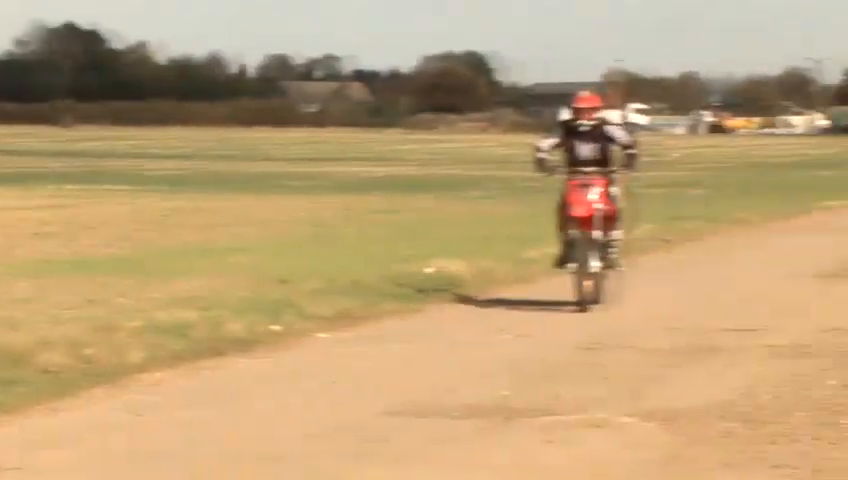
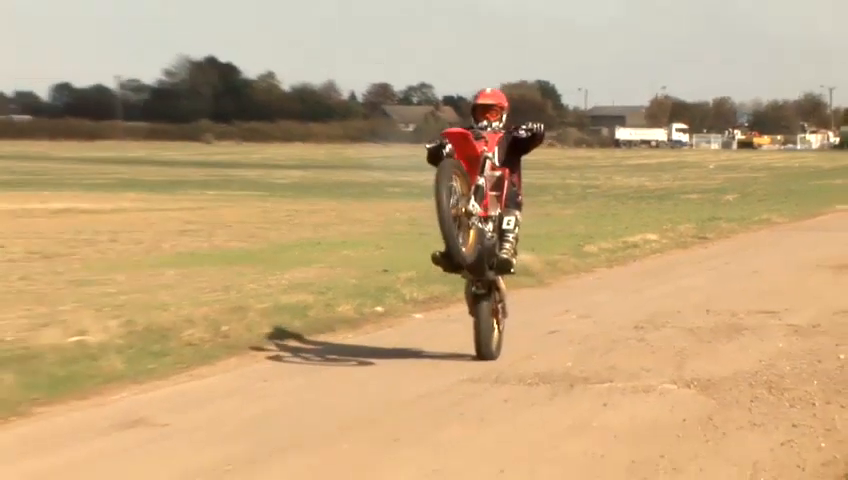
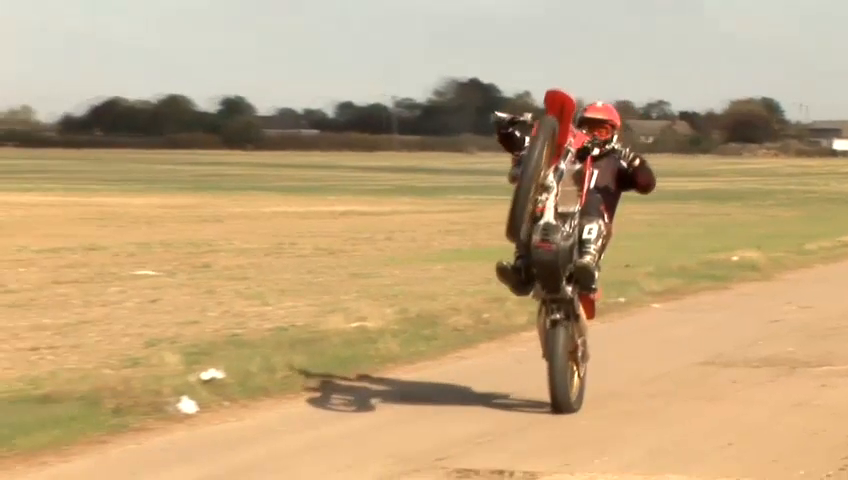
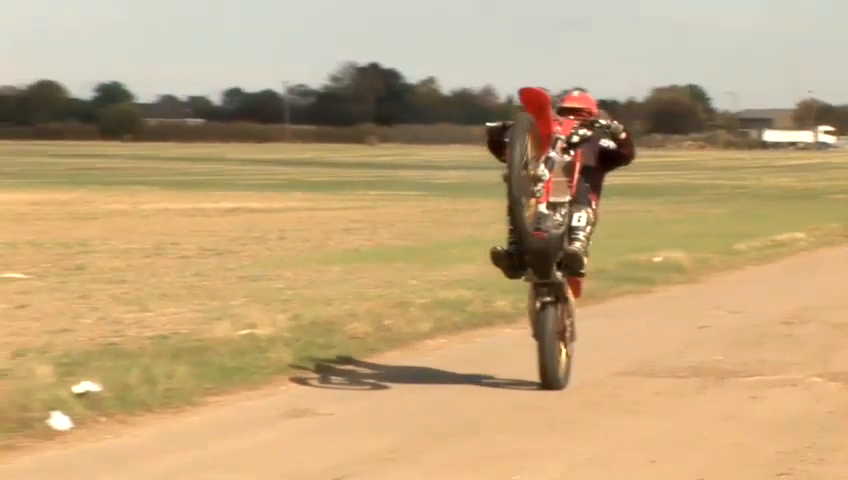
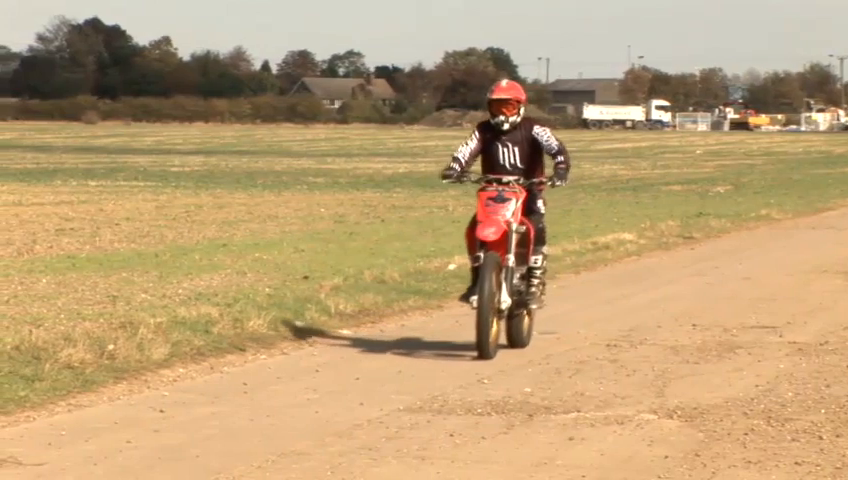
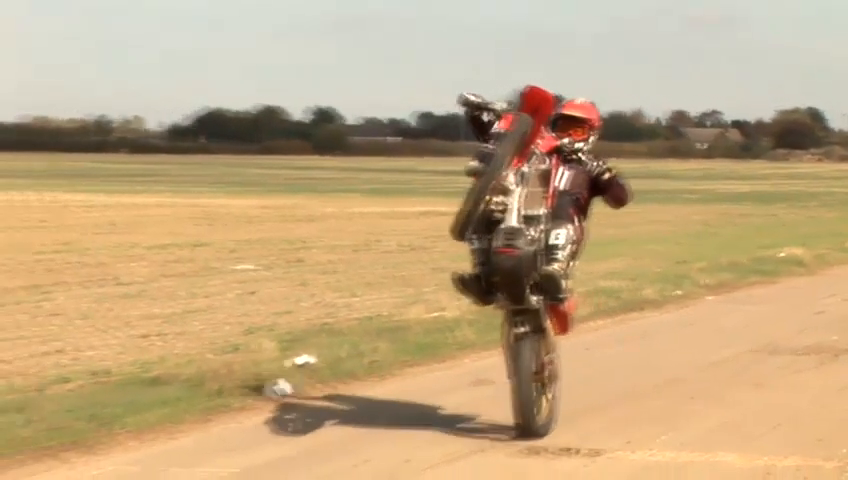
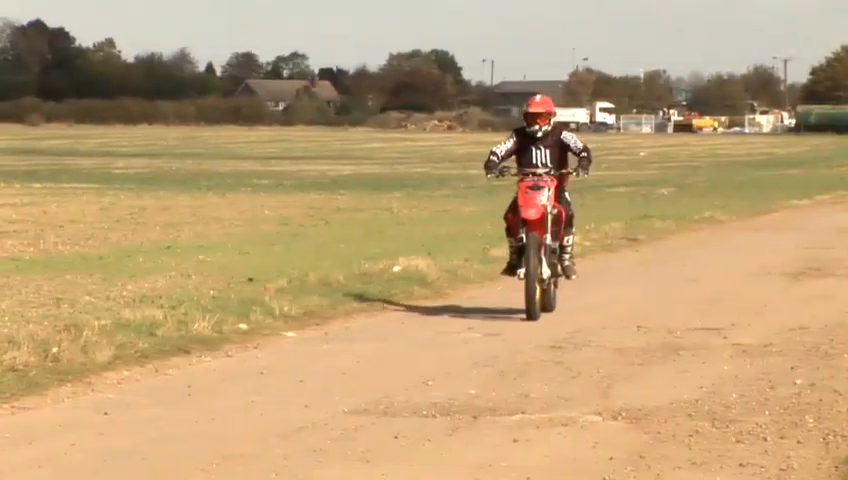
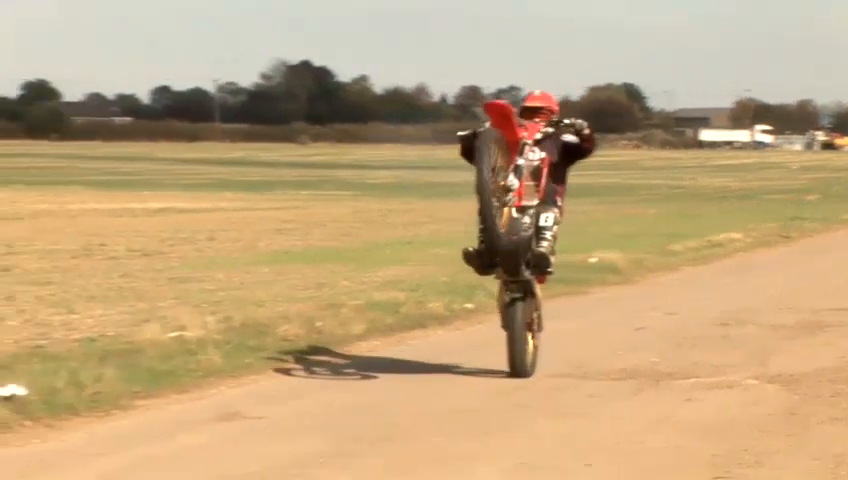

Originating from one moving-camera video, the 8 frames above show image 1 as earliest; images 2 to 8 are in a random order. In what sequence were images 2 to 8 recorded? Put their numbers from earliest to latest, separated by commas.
7, 5, 2, 8, 4, 3, 6
